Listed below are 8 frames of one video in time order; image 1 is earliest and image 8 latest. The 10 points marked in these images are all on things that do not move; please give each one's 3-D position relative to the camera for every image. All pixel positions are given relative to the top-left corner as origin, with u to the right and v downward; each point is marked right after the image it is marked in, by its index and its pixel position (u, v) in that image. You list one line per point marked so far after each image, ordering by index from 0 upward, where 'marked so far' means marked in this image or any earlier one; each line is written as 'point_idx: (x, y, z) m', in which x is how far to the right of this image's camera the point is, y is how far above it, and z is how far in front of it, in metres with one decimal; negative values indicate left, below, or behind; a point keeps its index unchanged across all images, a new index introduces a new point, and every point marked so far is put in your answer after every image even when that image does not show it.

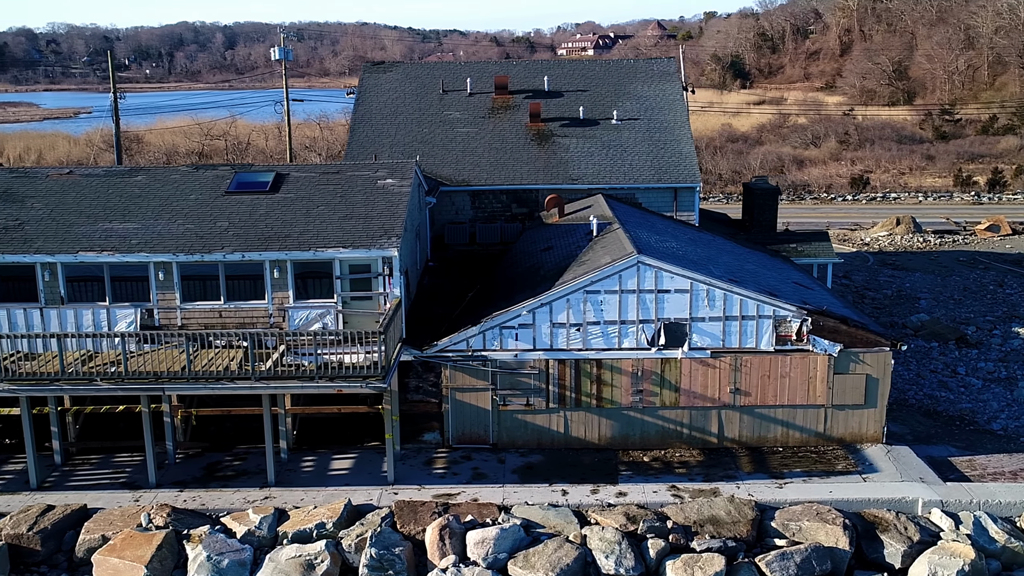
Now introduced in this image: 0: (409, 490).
0: (-1.6, -3.2, +14.5) m
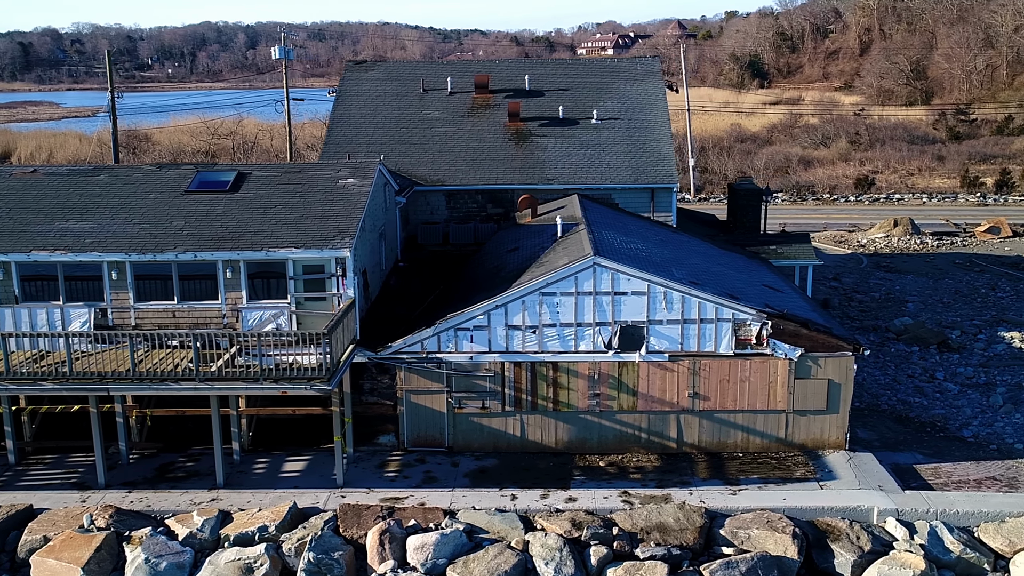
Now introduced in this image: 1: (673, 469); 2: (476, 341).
0: (-2.4, -3.2, +14.3) m
1: (+2.6, -3.0, +15.0) m
2: (-0.6, -0.9, +15.3) m
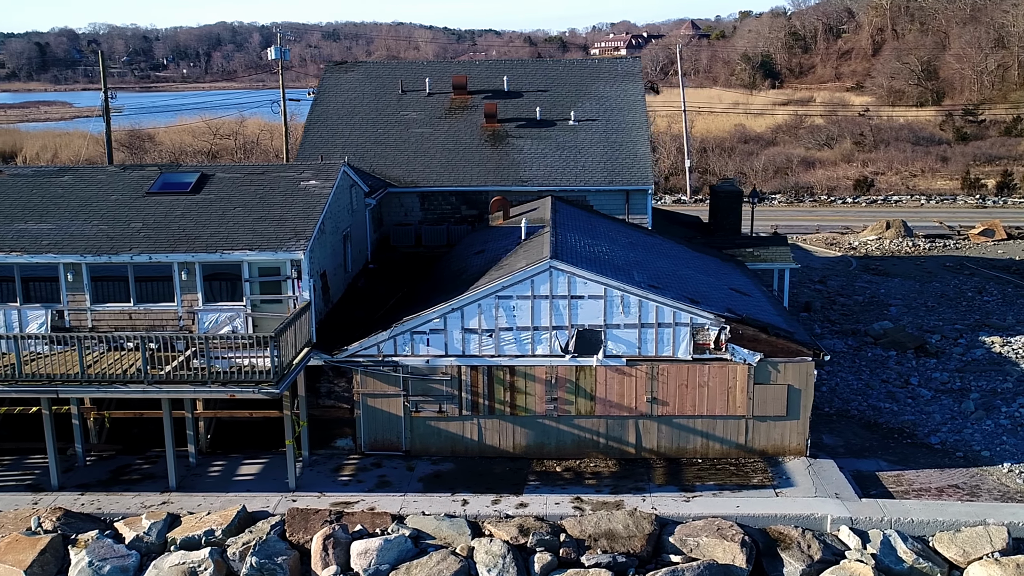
0: (-3.2, -3.2, +14.2) m
1: (+1.9, -3.0, +14.9) m
2: (-1.3, -0.9, +15.2) m
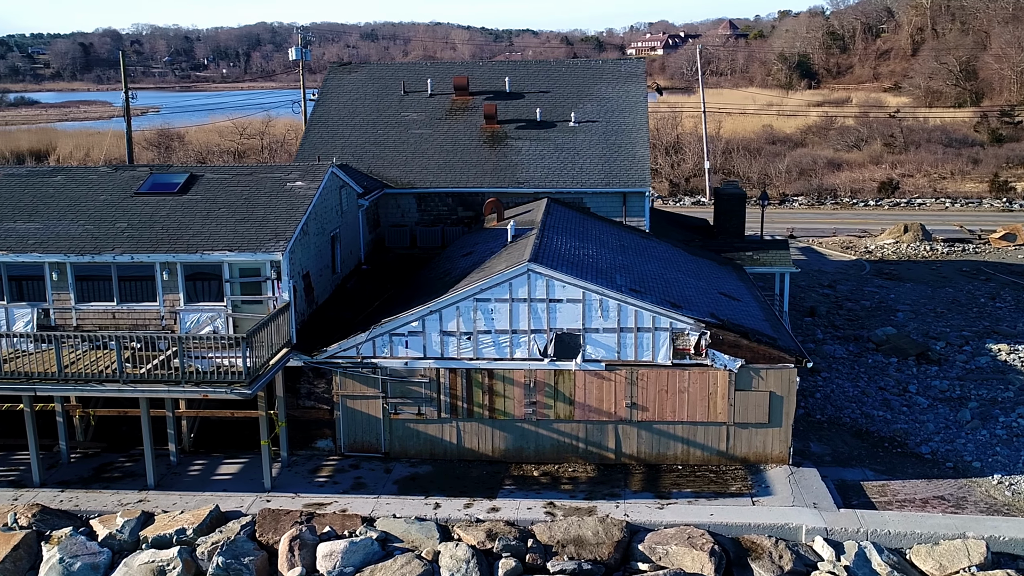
0: (-3.6, -3.3, +14.2) m
1: (+1.5, -3.1, +14.7) m
2: (-1.7, -1.0, +15.2) m
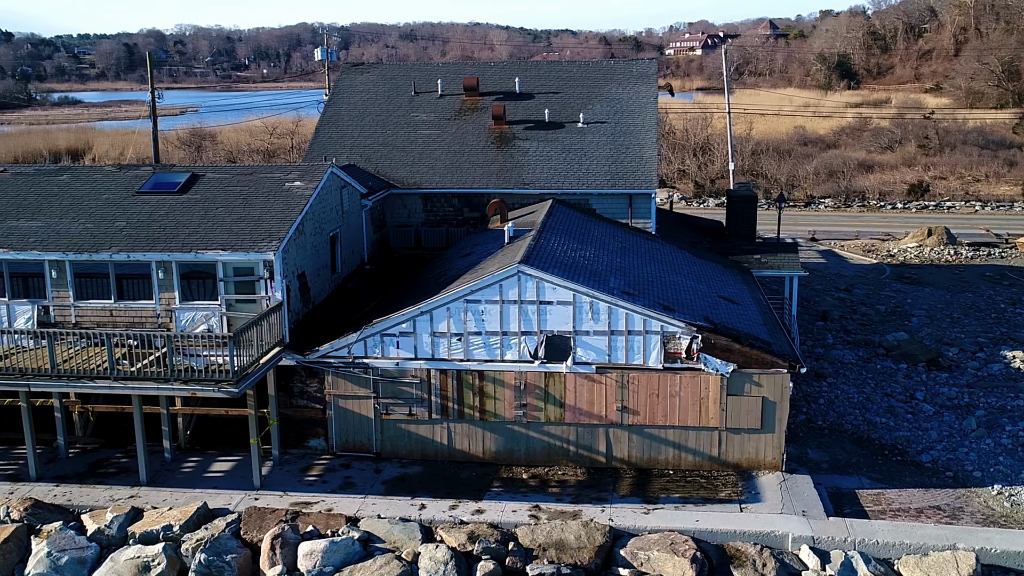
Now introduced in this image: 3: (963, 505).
0: (-3.8, -3.2, +14.3) m
1: (+1.3, -3.1, +14.6) m
2: (-1.8, -1.0, +15.2) m
3: (+7.0, -3.4, +14.2) m
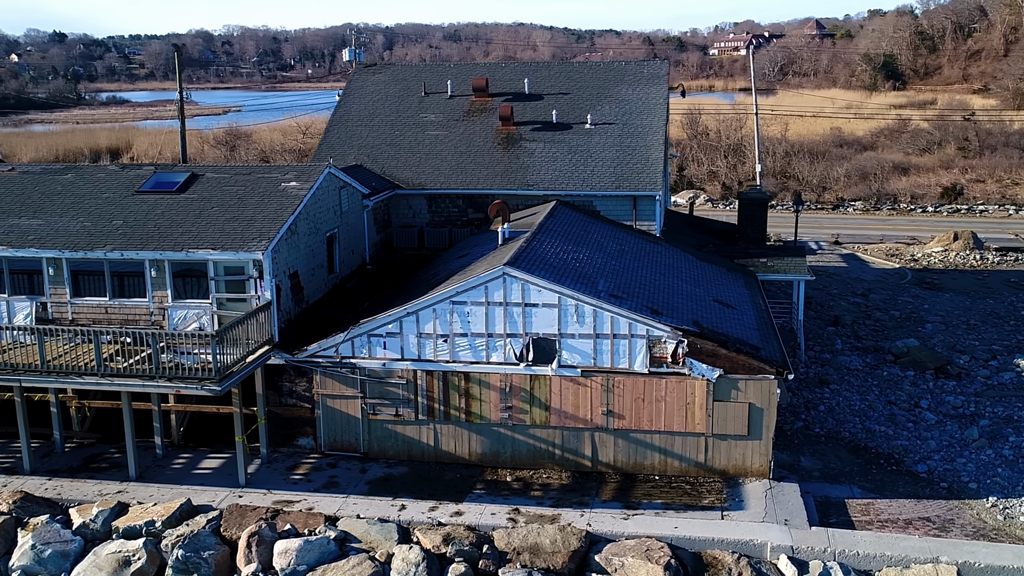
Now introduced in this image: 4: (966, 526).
0: (-4.1, -3.2, +14.4) m
1: (+1.0, -3.2, +14.5) m
2: (-2.1, -1.0, +15.2) m
3: (+6.7, -3.5, +13.9) m
4: (+6.7, -3.5, +13.6) m
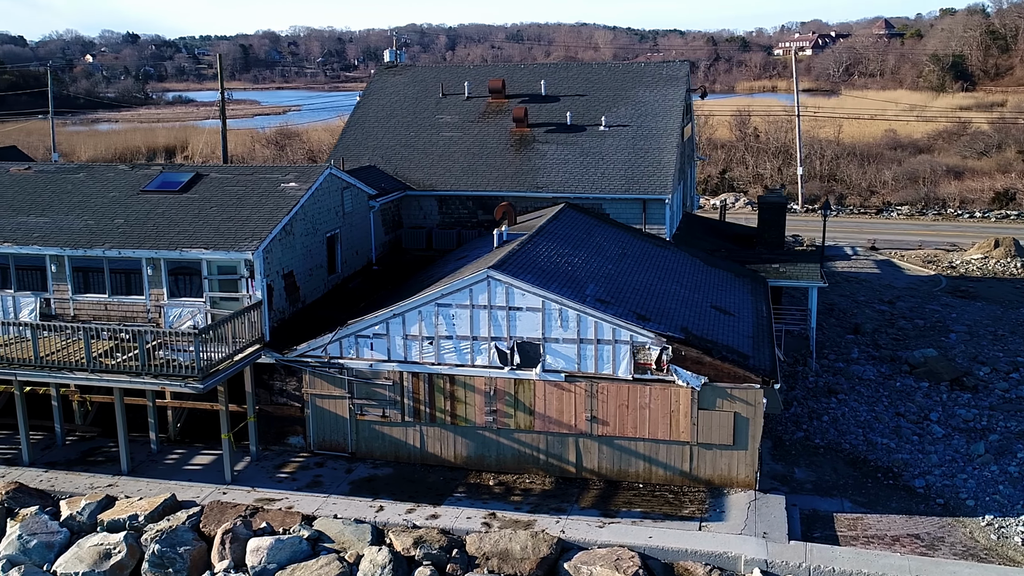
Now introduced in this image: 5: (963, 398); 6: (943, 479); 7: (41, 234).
0: (-4.4, -3.2, +14.6) m
1: (+0.7, -3.2, +14.4) m
2: (-2.3, -1.0, +15.2) m
3: (+6.3, -3.6, +13.4) m
4: (+6.4, -3.7, +13.1) m
5: (+9.3, -2.3, +18.9) m
6: (+7.1, -3.2, +15.2) m
7: (-8.4, +1.0, +16.4) m
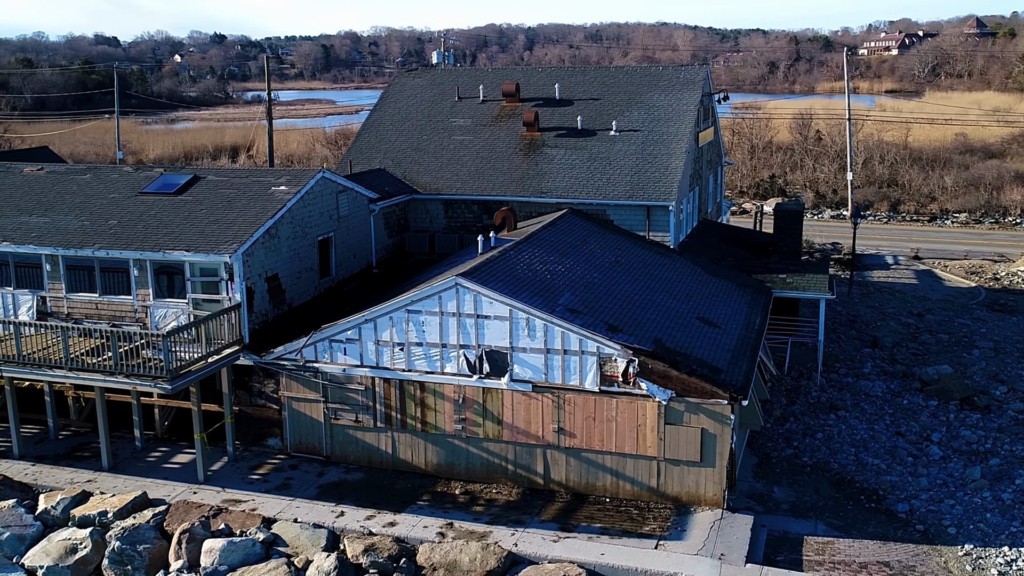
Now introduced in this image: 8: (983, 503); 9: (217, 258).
0: (-4.9, -3.3, +14.8) m
1: (+0.2, -3.4, +14.2) m
2: (-2.7, -1.1, +15.3) m
3: (+5.7, -3.9, +12.8) m
4: (+5.7, -3.9, +12.5) m
5: (+9.1, -2.6, +18.0) m
6: (+6.6, -3.4, +14.5) m
7: (-8.7, +1.0, +16.9) m
8: (+7.4, -3.4, +14.5) m
9: (-5.0, +0.5, +15.5) m
